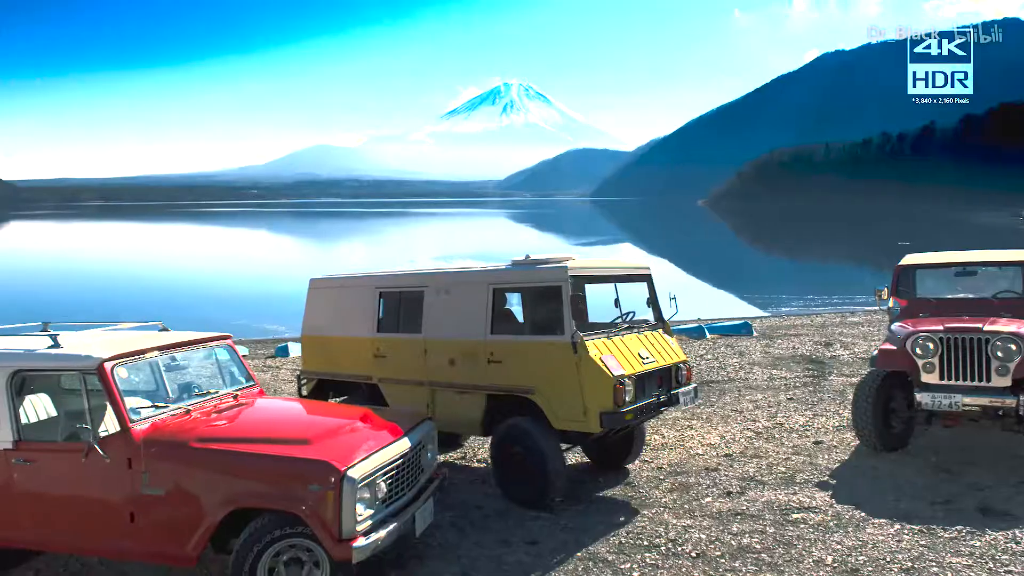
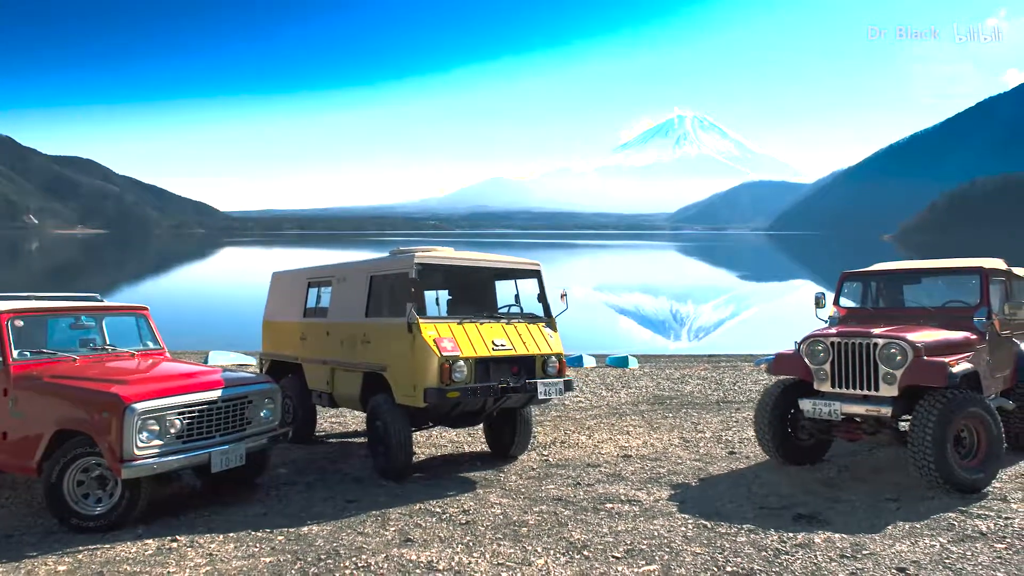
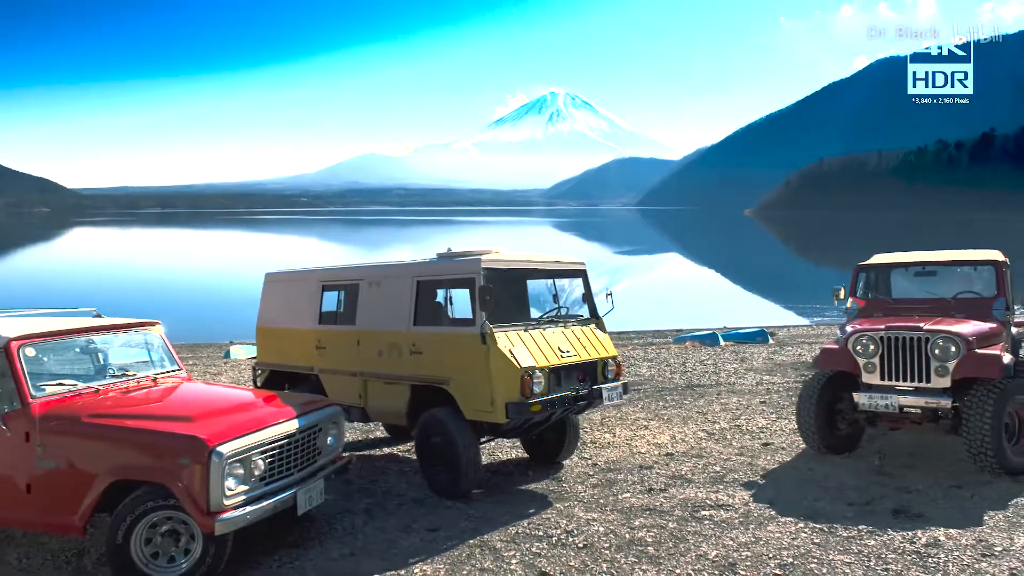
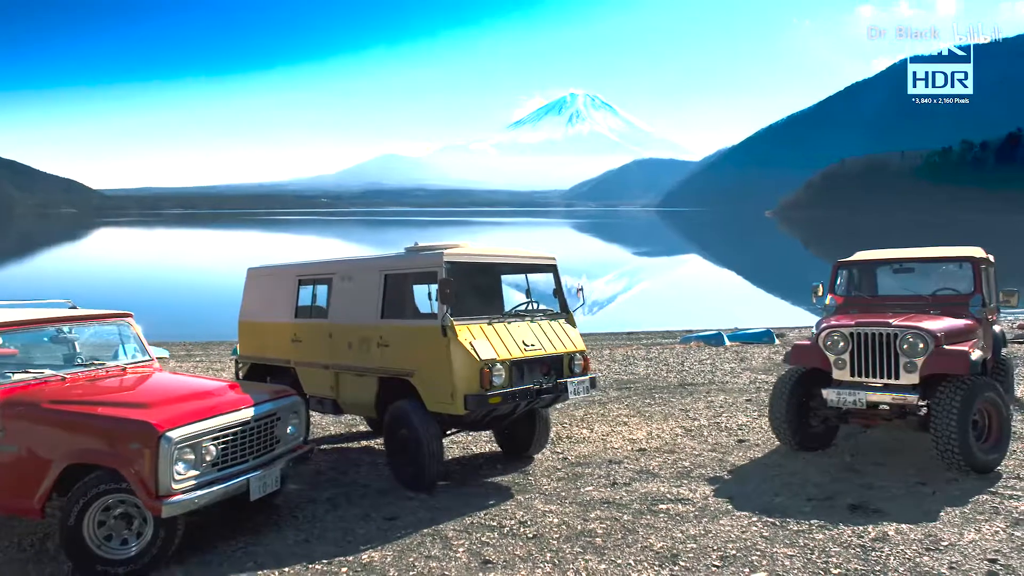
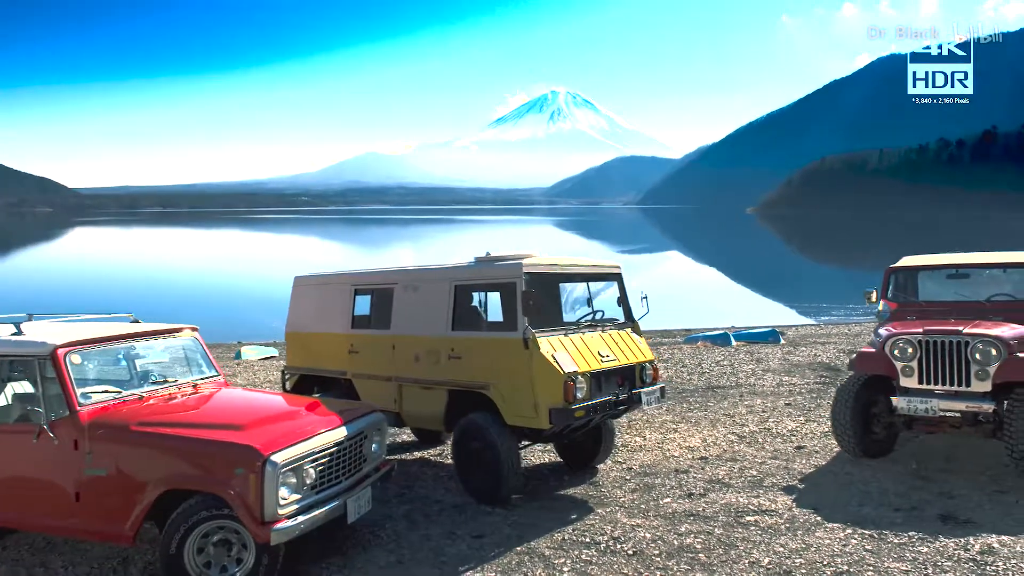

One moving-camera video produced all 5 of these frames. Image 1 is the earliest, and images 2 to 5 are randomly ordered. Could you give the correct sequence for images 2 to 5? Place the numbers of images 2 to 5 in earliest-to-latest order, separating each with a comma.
5, 3, 4, 2
